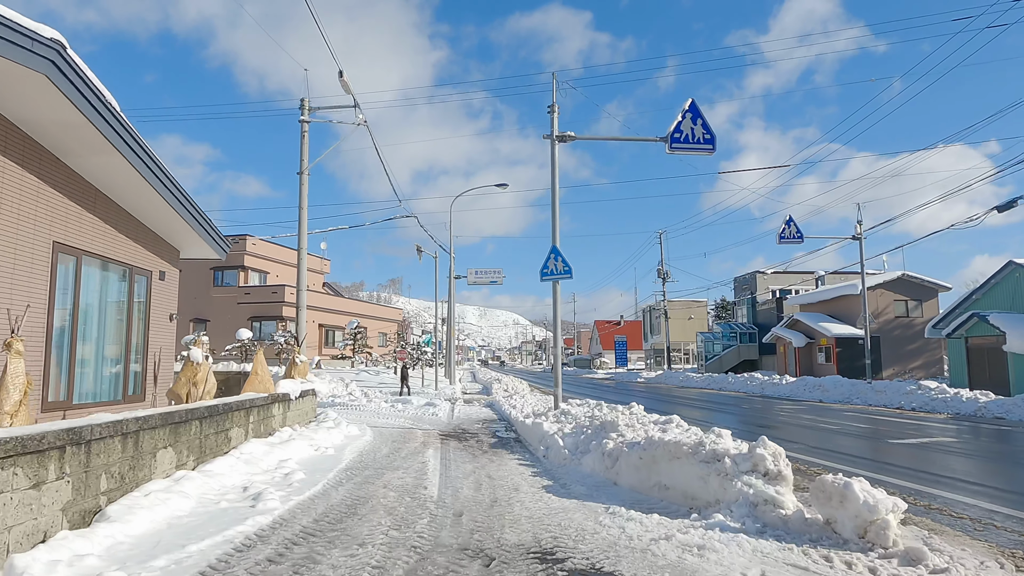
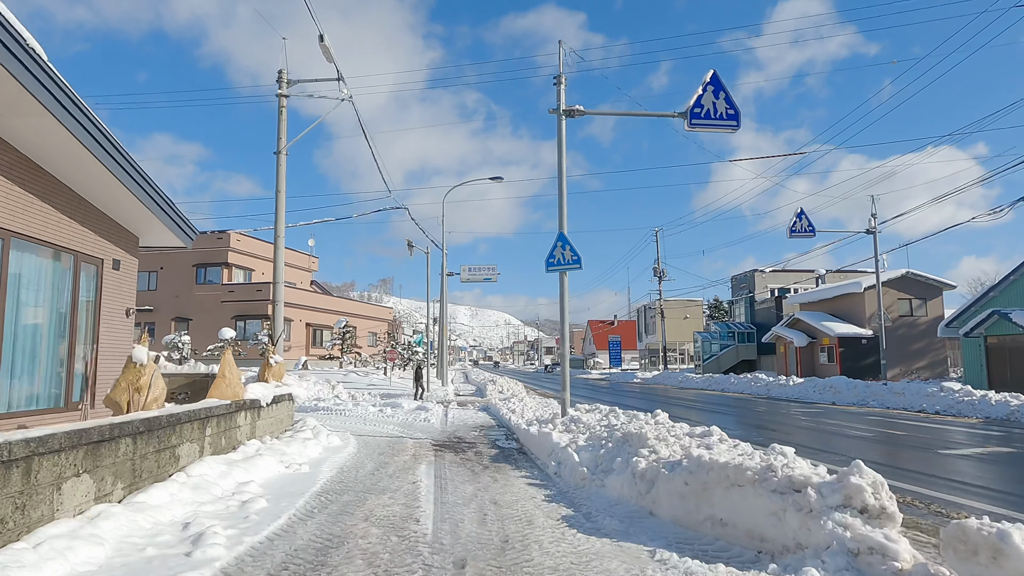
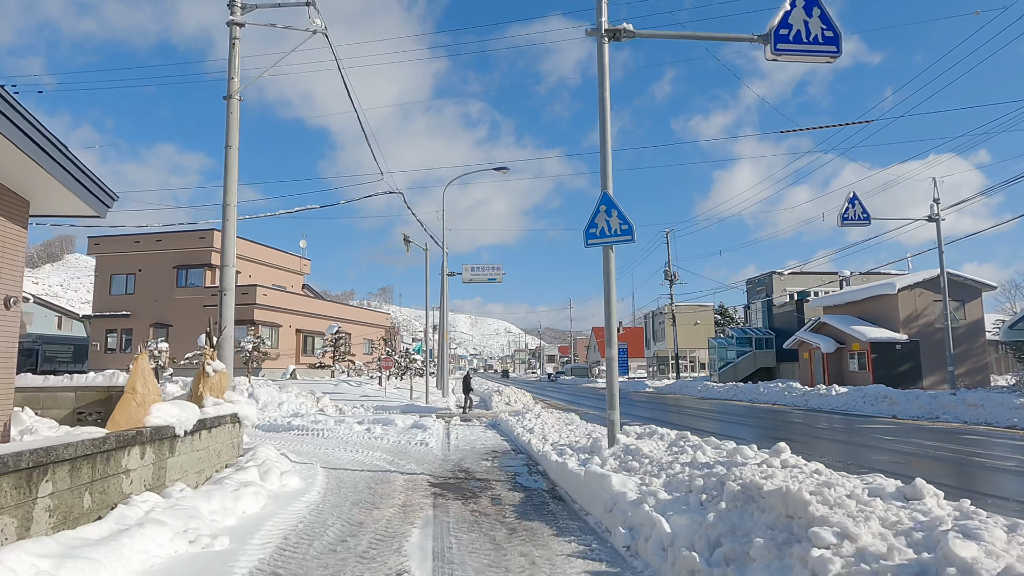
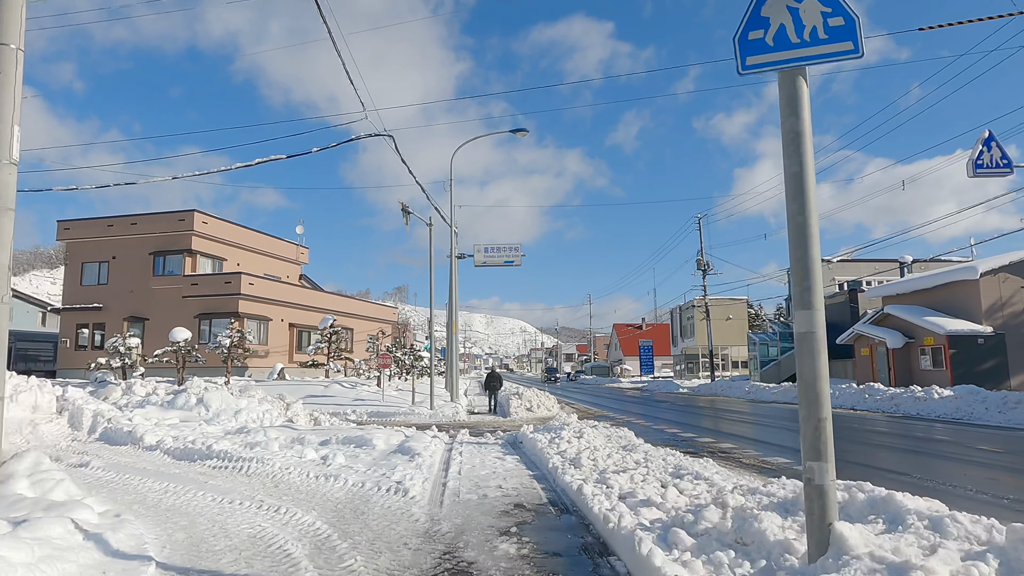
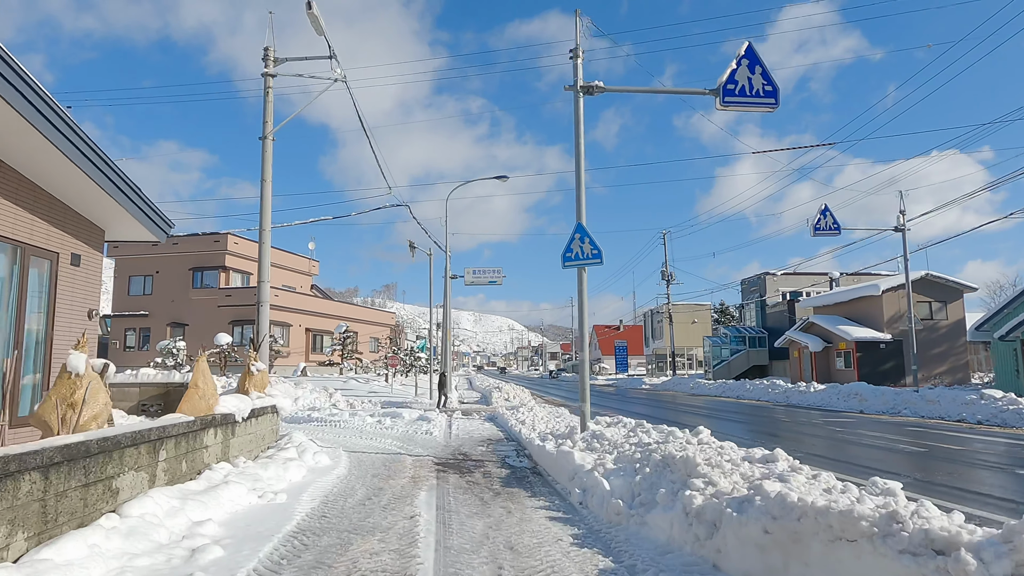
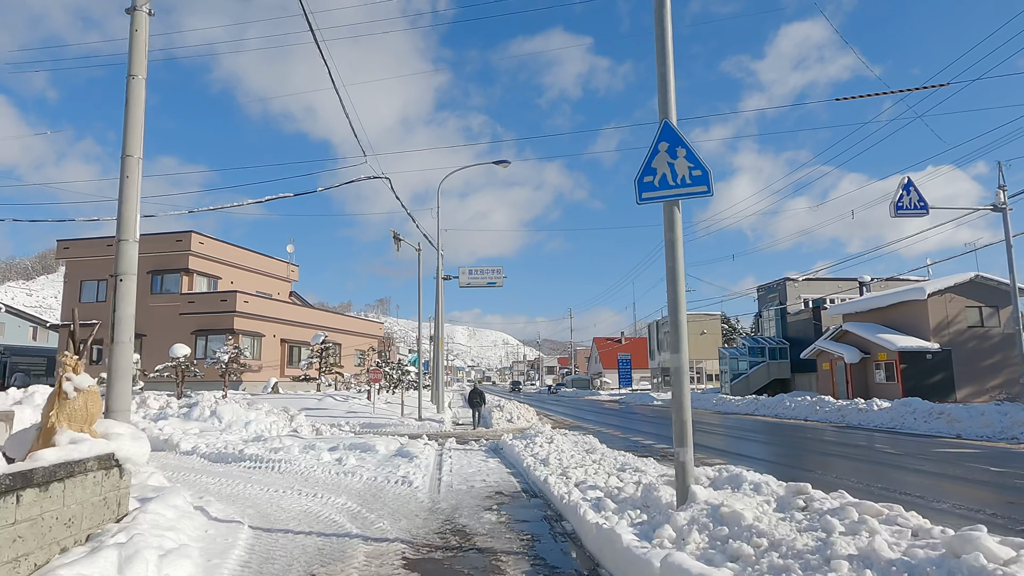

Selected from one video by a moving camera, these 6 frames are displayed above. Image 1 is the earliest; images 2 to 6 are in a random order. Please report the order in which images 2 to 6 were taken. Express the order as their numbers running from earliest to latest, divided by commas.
2, 5, 3, 6, 4
